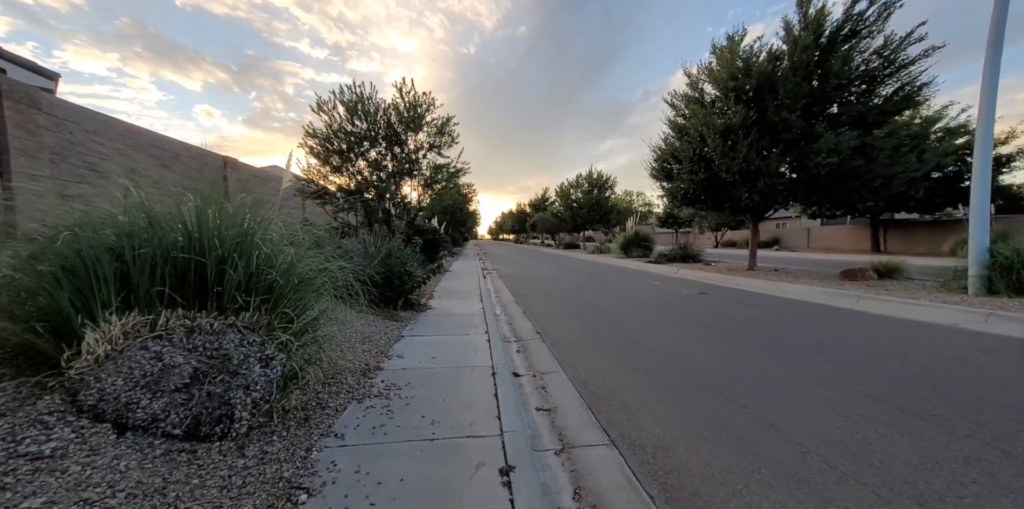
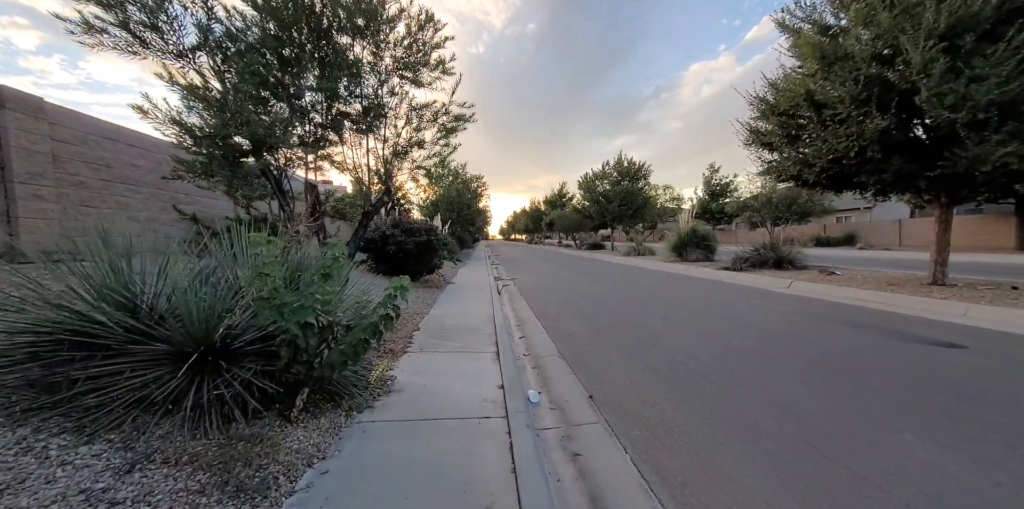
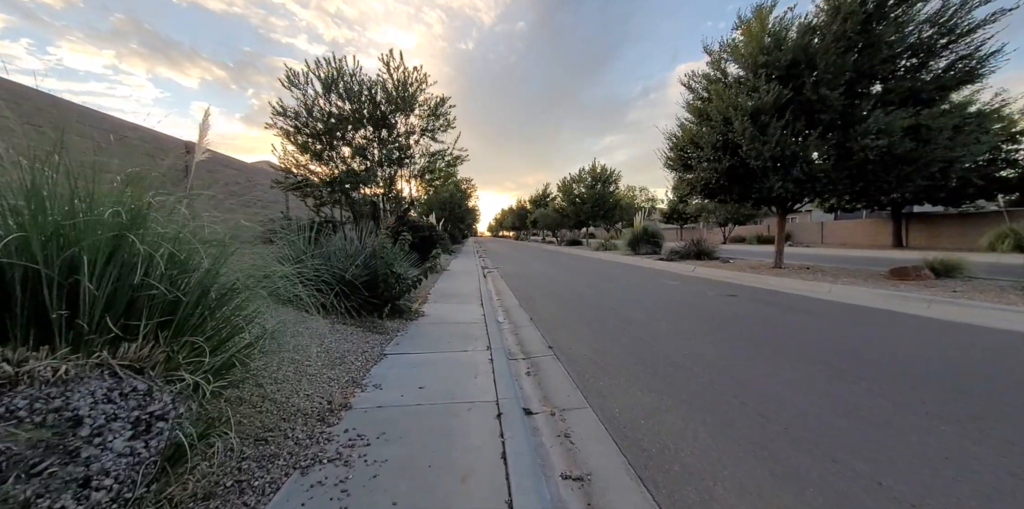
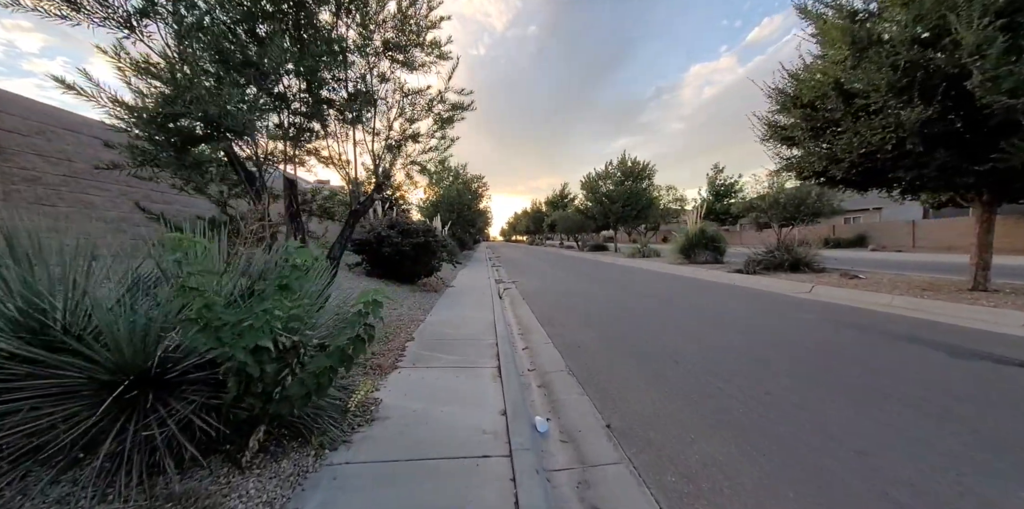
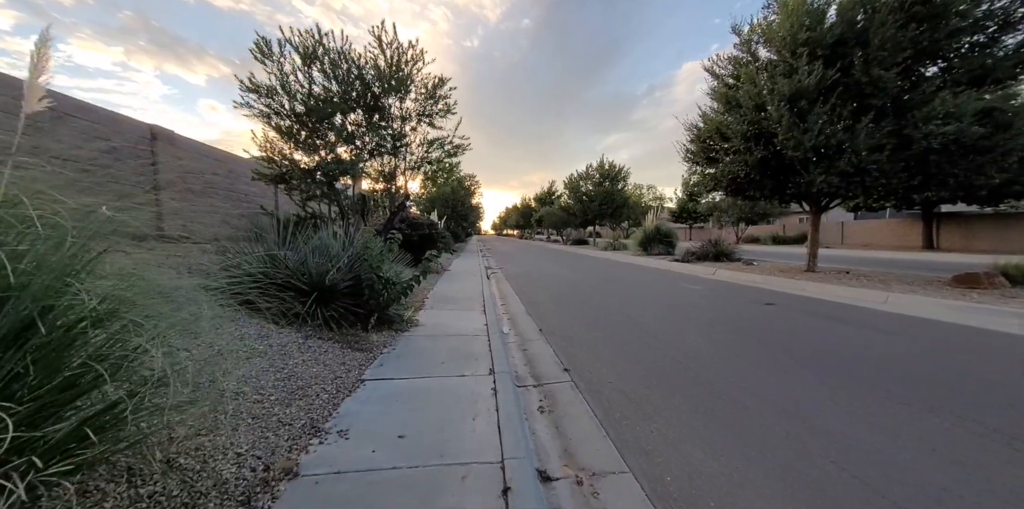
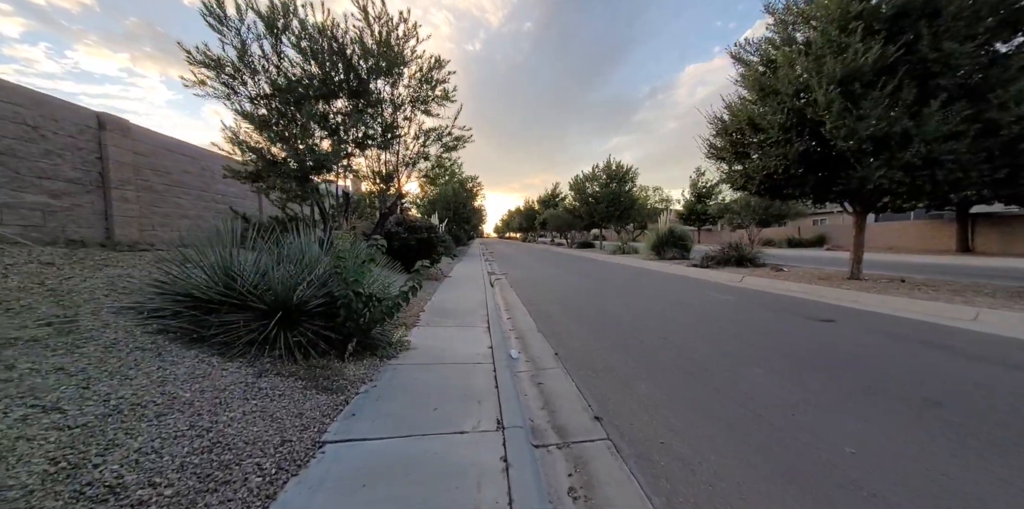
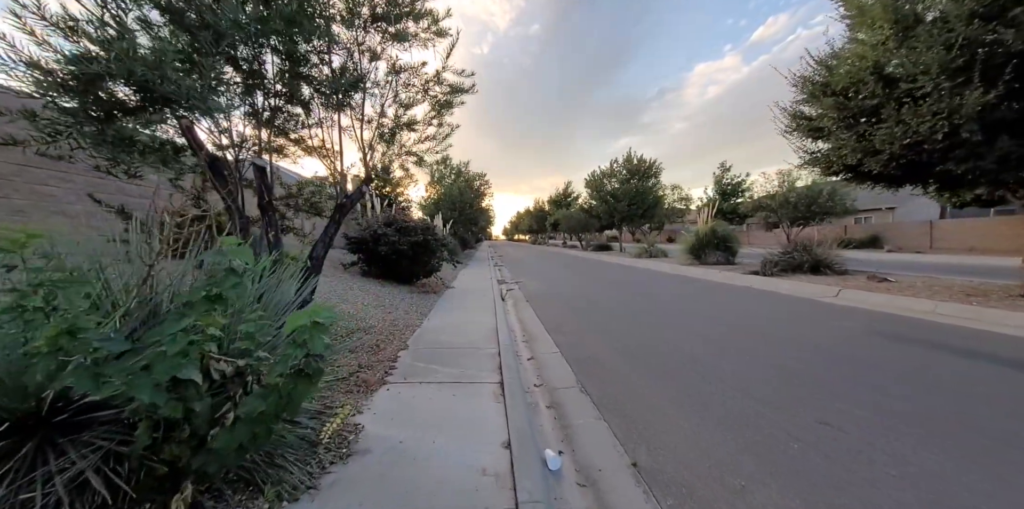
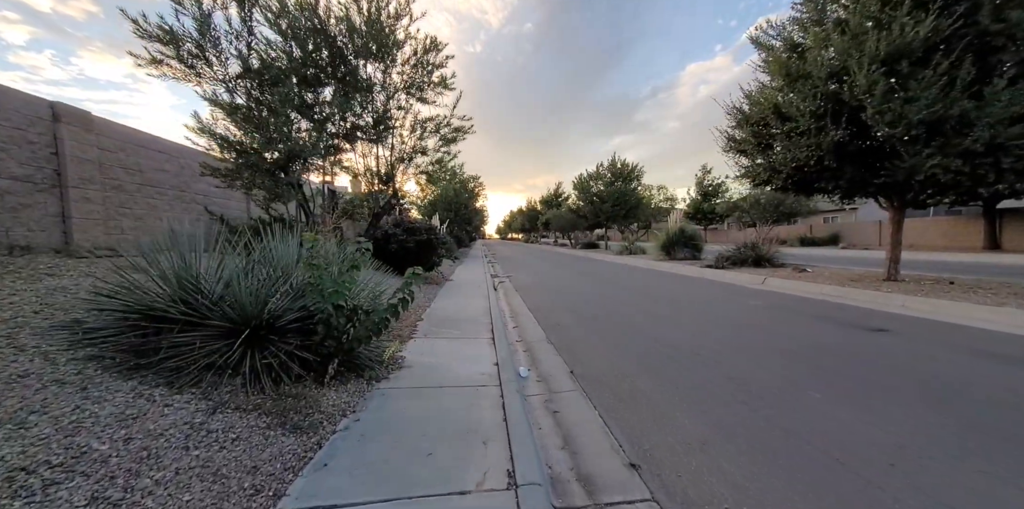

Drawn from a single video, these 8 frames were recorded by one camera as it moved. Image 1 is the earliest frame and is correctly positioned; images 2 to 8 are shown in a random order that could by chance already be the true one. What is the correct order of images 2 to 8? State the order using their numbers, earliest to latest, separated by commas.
3, 5, 6, 8, 2, 4, 7
